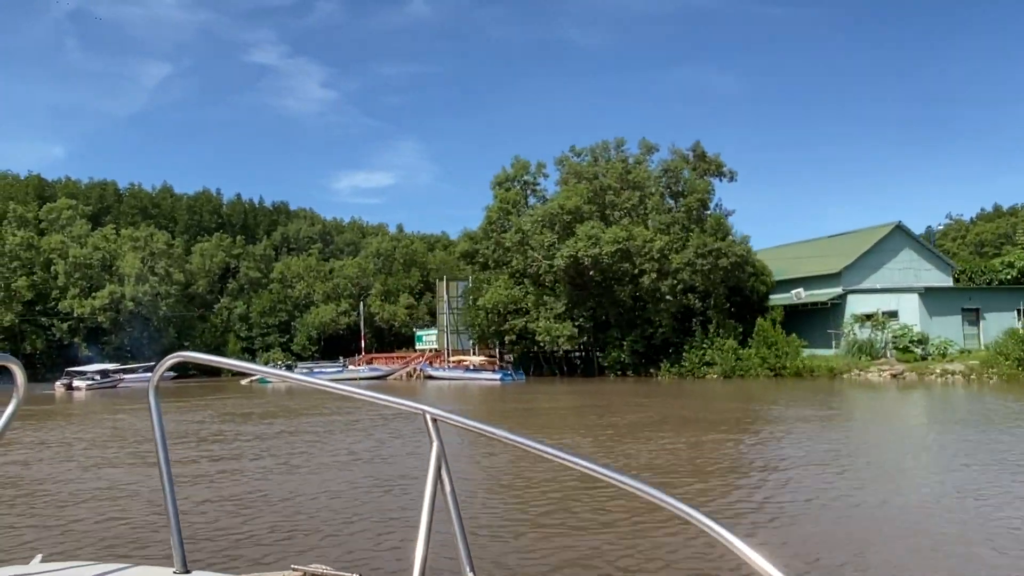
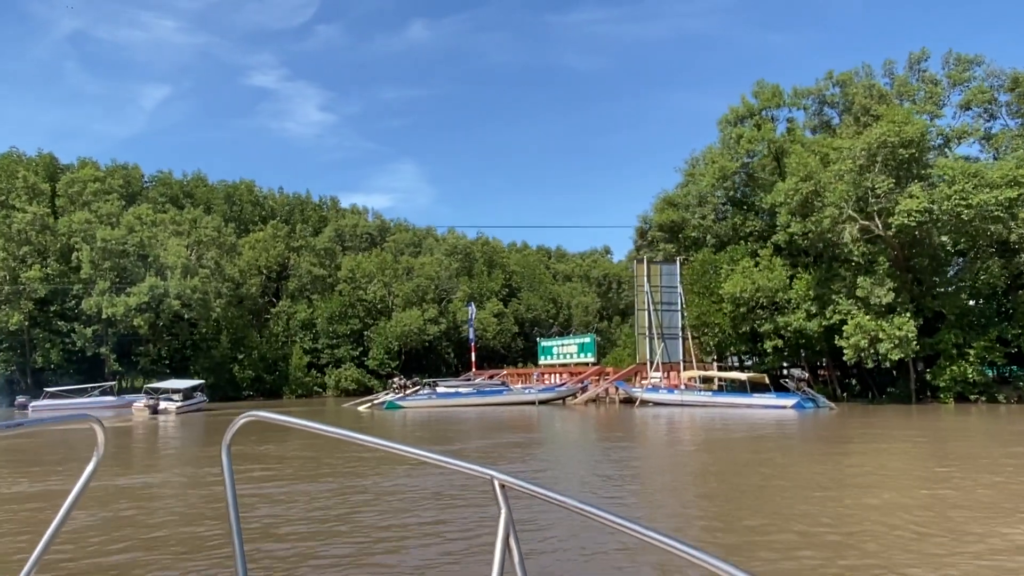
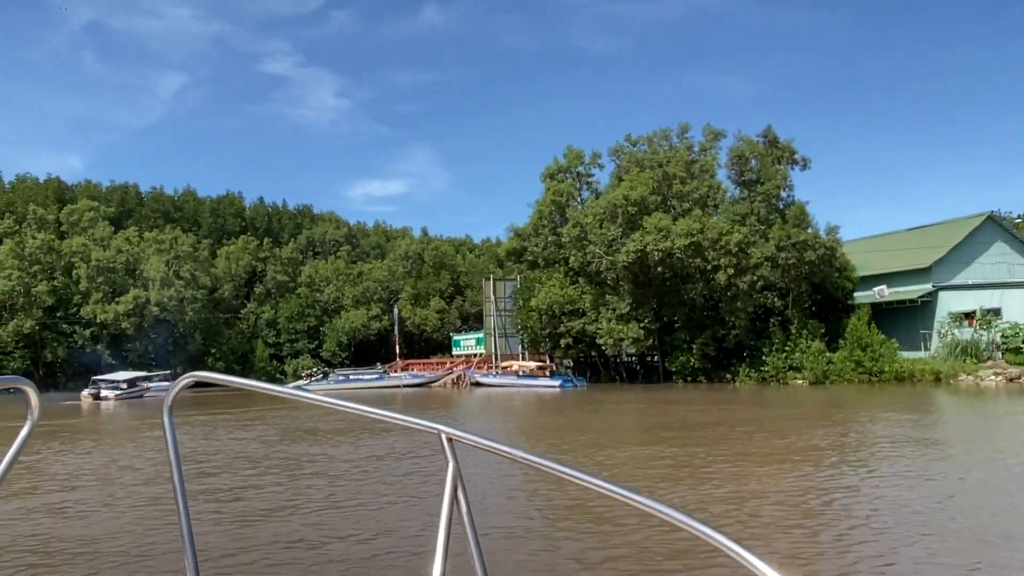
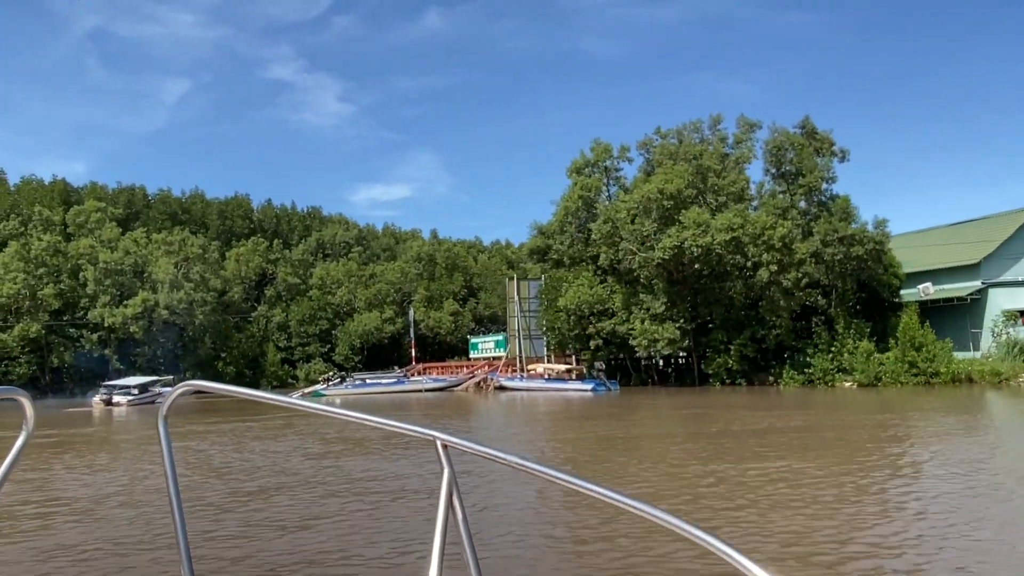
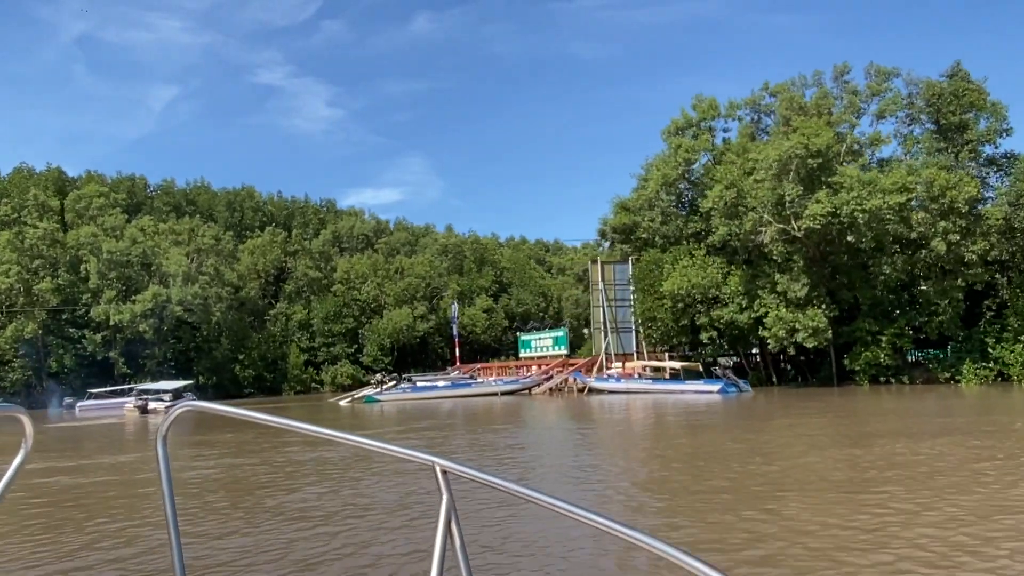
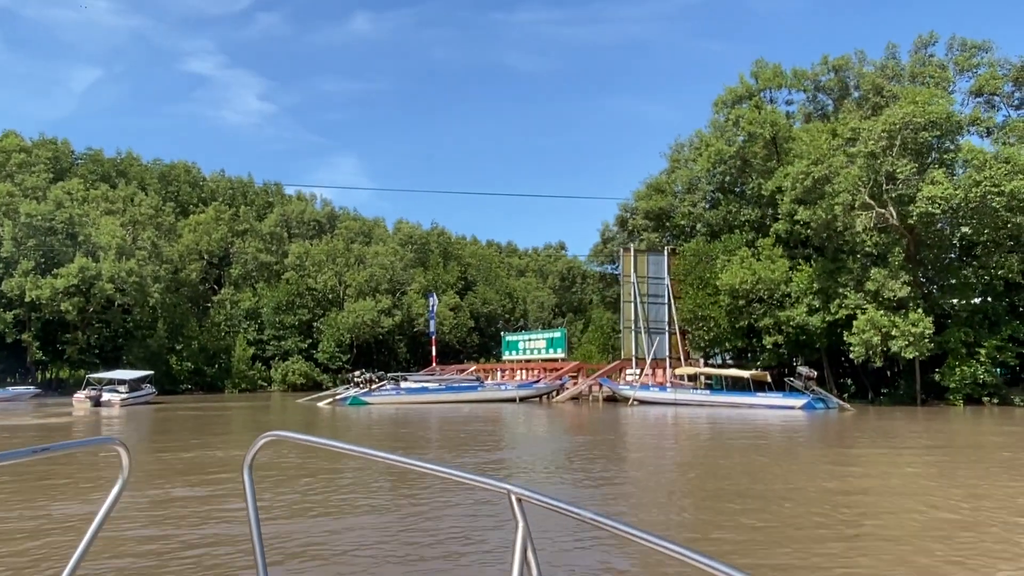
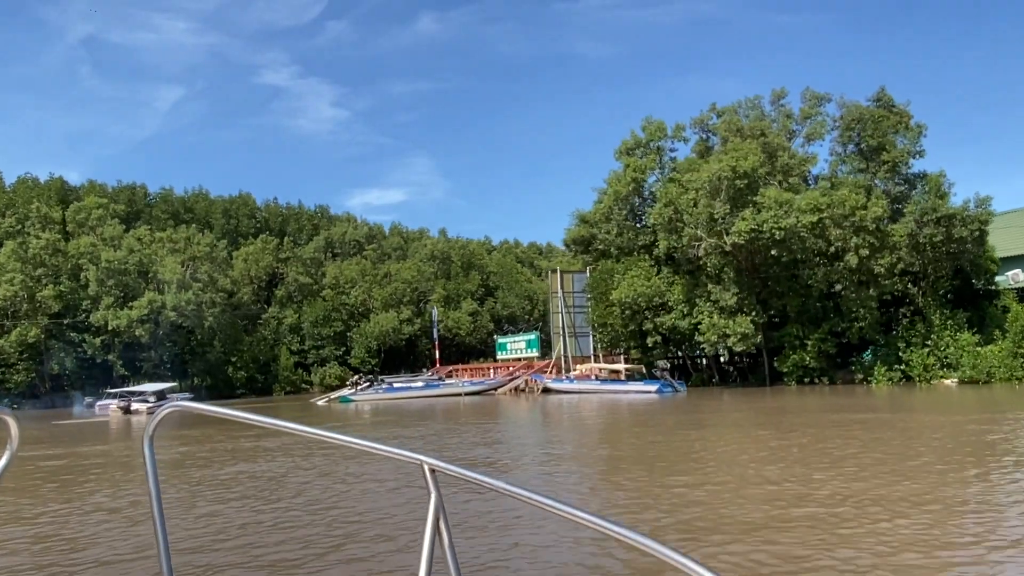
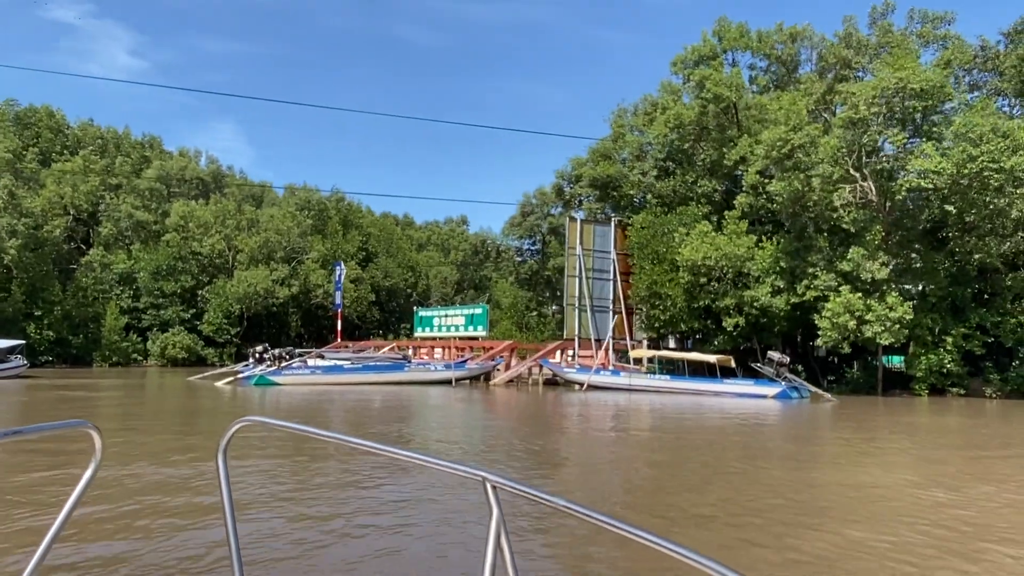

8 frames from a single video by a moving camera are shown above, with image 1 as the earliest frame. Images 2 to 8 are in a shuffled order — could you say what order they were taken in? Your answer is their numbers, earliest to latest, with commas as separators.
3, 4, 7, 5, 2, 6, 8
